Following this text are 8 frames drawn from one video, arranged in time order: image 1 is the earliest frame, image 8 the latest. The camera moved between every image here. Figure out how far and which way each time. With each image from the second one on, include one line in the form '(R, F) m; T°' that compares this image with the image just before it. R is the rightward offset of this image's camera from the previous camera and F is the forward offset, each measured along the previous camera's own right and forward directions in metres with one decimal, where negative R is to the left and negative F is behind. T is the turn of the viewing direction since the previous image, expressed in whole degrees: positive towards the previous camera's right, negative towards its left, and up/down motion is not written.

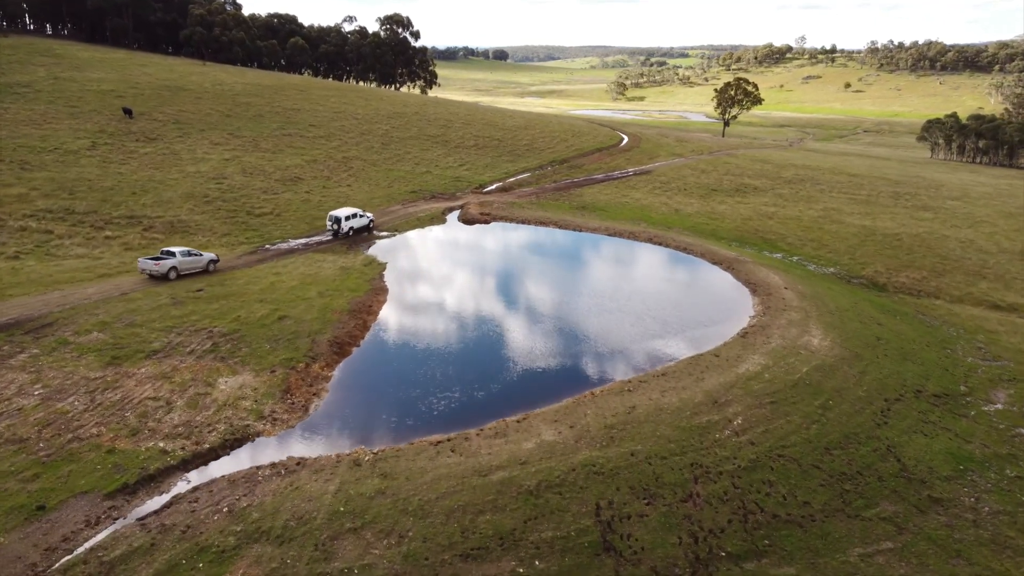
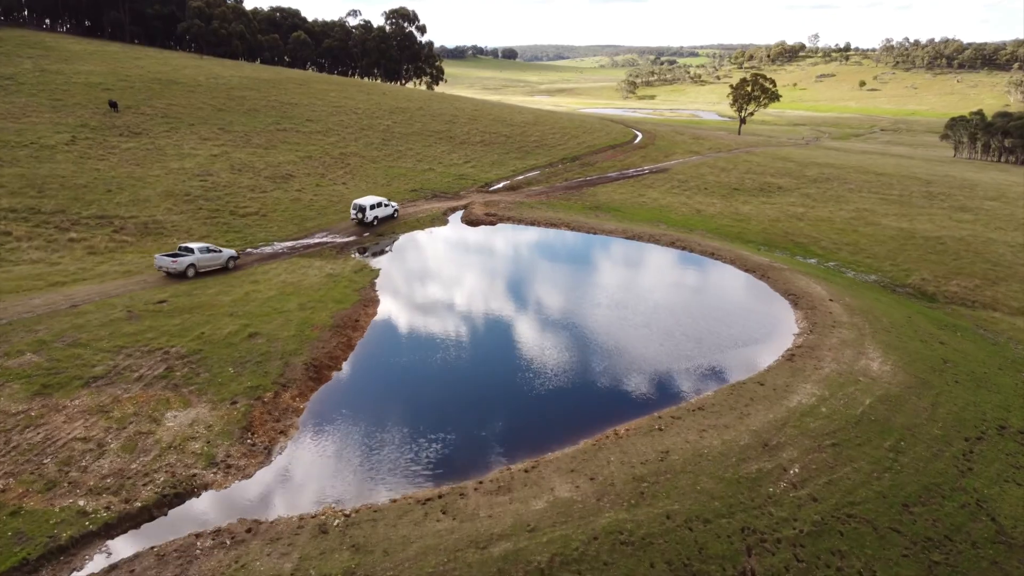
(0.0, +4.5) m; -1°
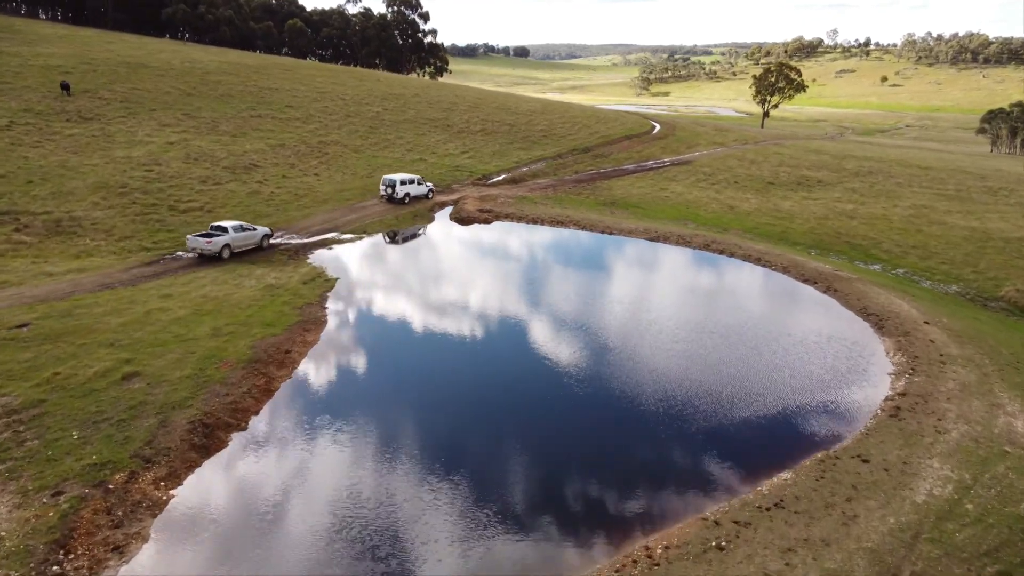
(+0.9, +8.1) m; -1°
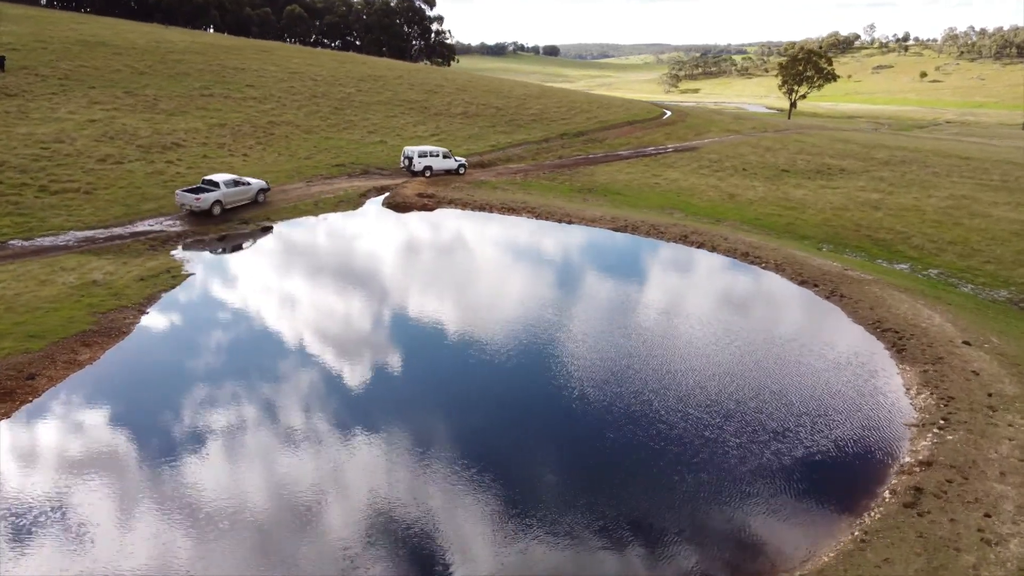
(+4.8, +6.9) m; -2°
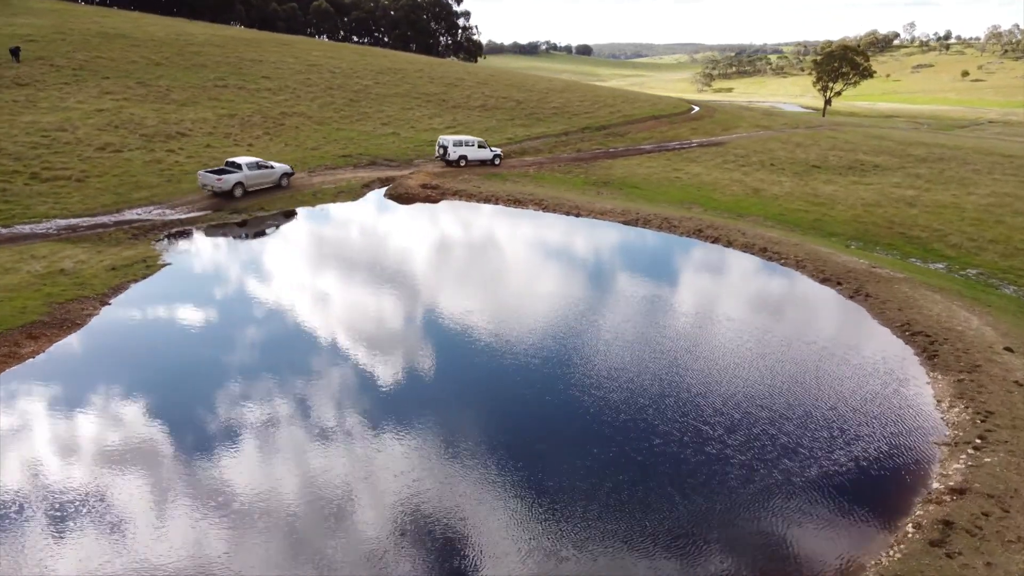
(+1.1, +1.6) m; -2°
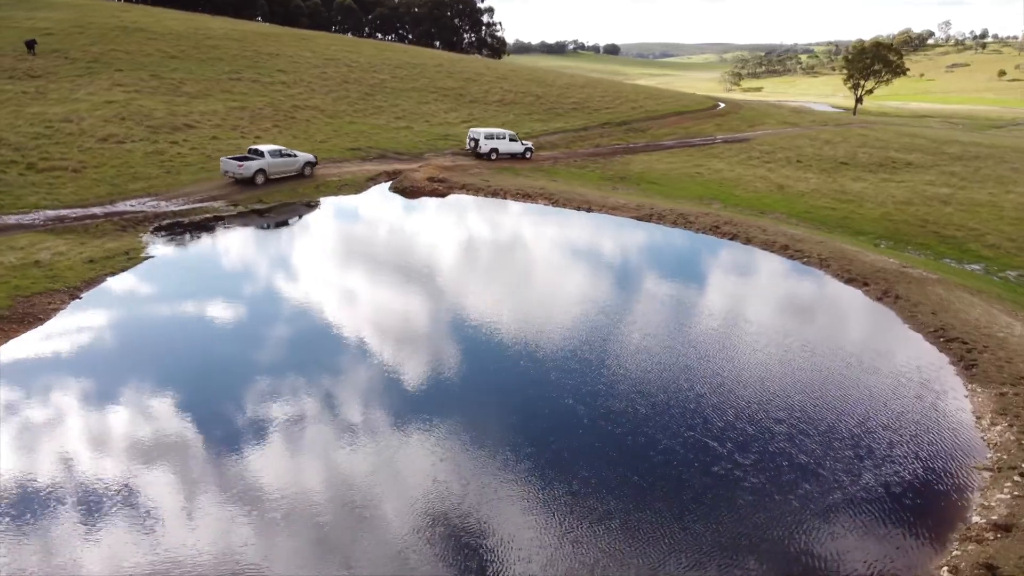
(+0.8, +1.3) m; -2°
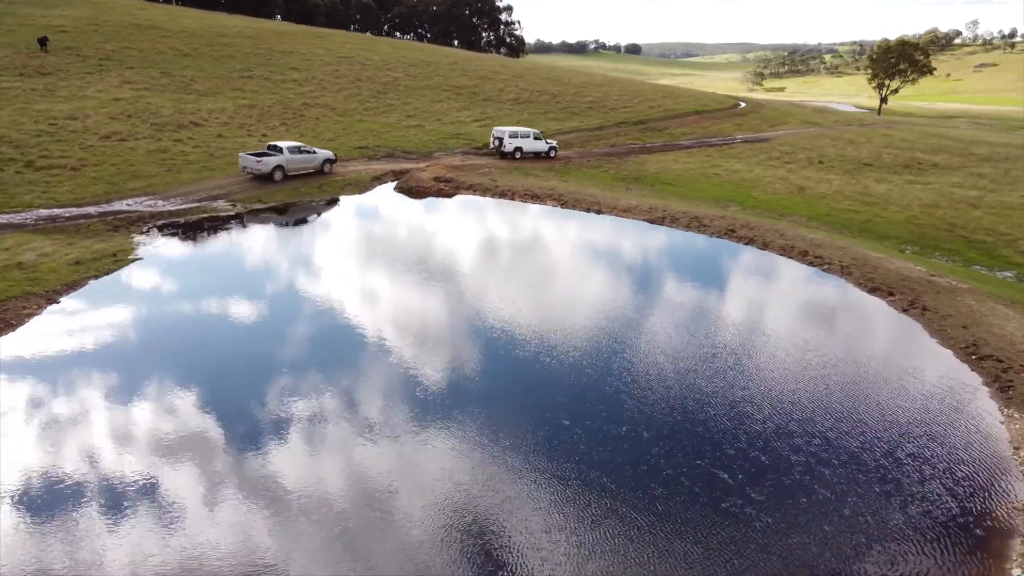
(+0.5, +1.0) m; -2°
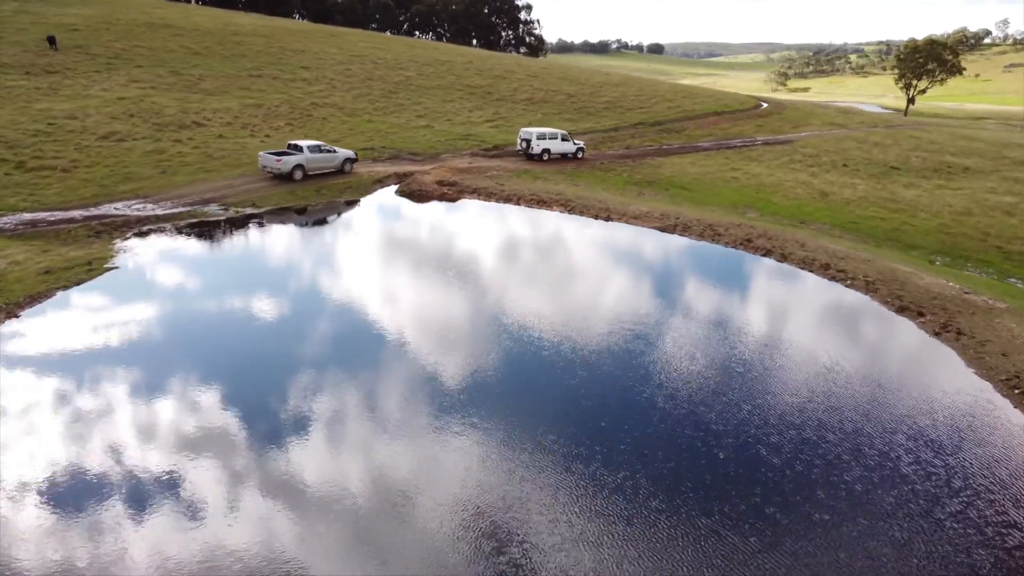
(+0.7, +1.4) m; -2°
